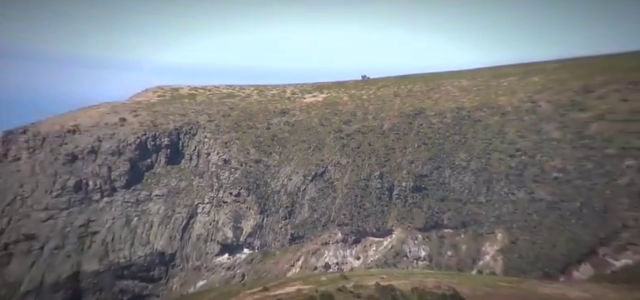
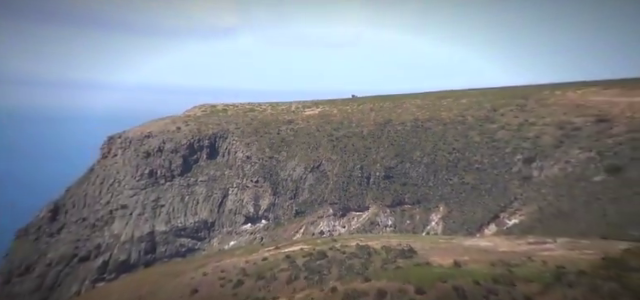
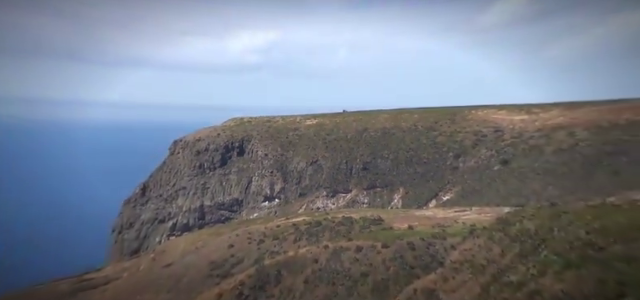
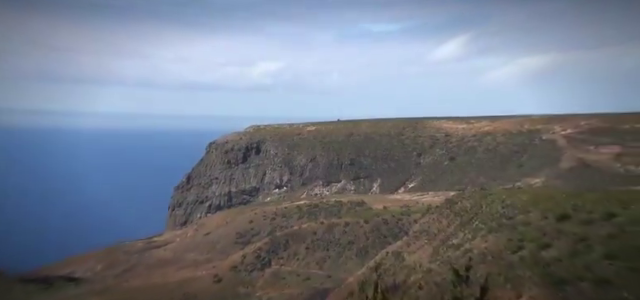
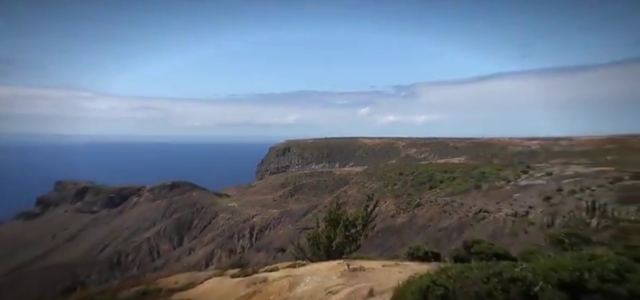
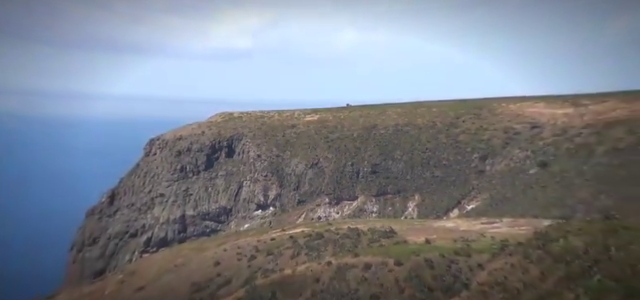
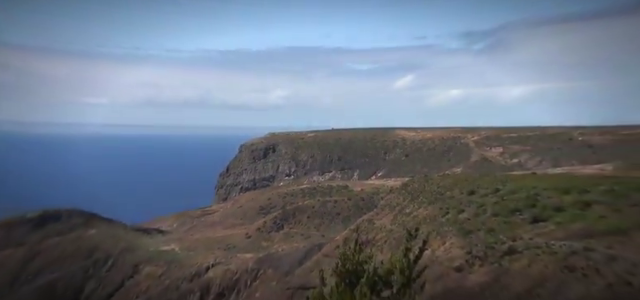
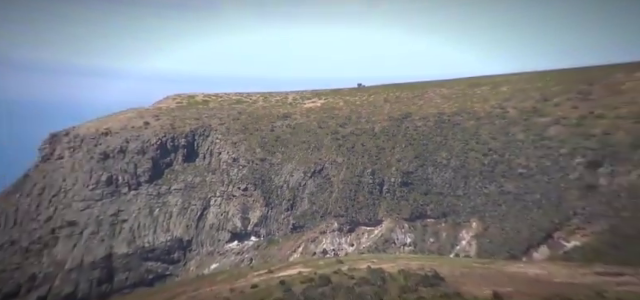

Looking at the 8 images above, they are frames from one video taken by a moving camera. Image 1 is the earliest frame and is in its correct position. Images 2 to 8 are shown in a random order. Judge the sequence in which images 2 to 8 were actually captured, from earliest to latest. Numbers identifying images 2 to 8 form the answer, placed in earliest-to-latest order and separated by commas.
8, 2, 6, 3, 4, 7, 5
